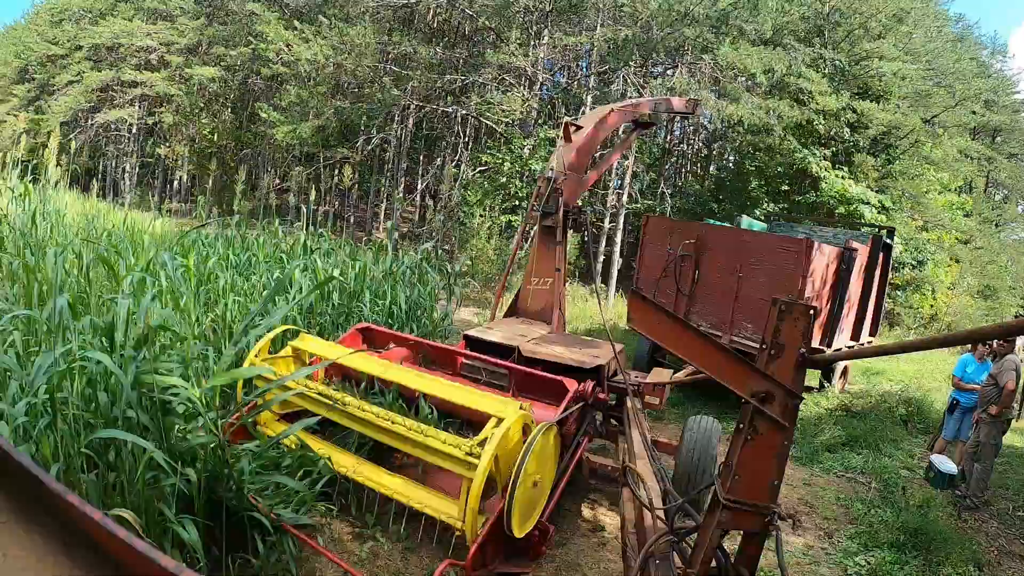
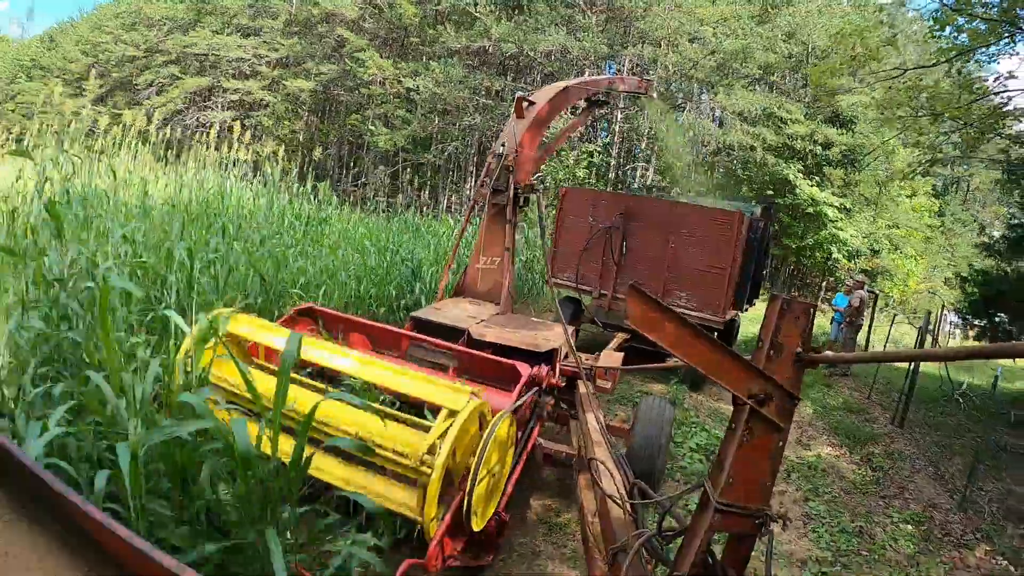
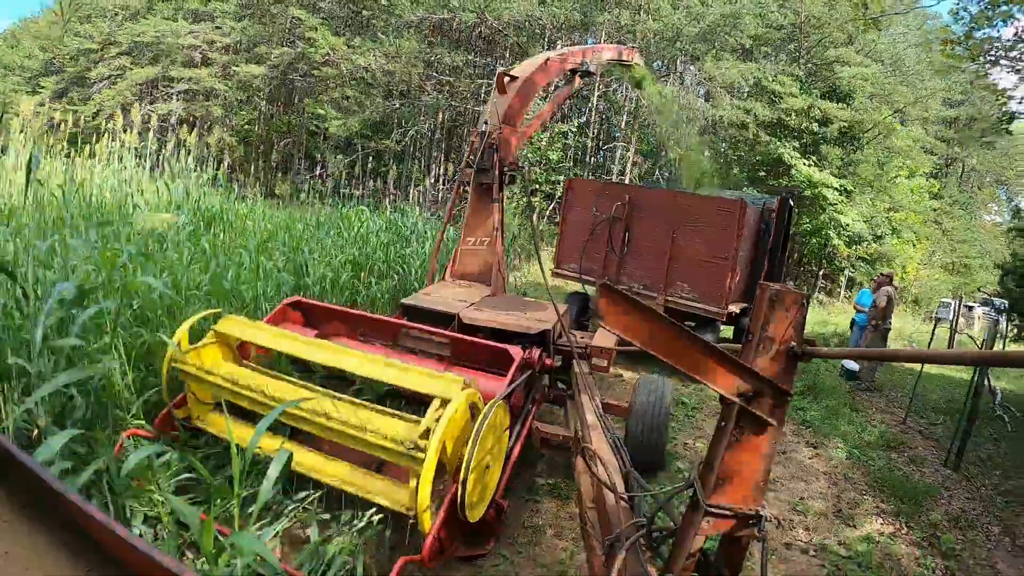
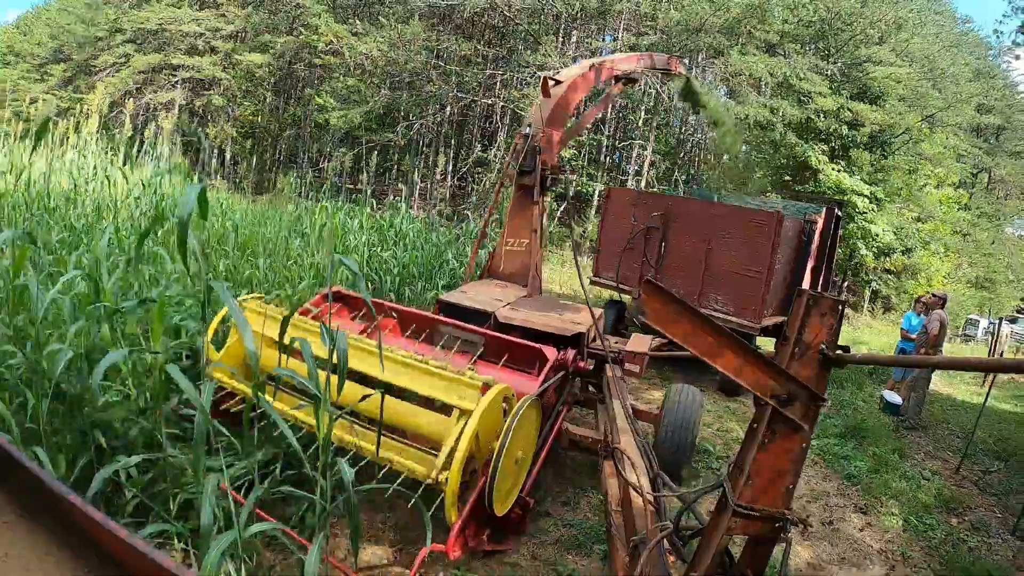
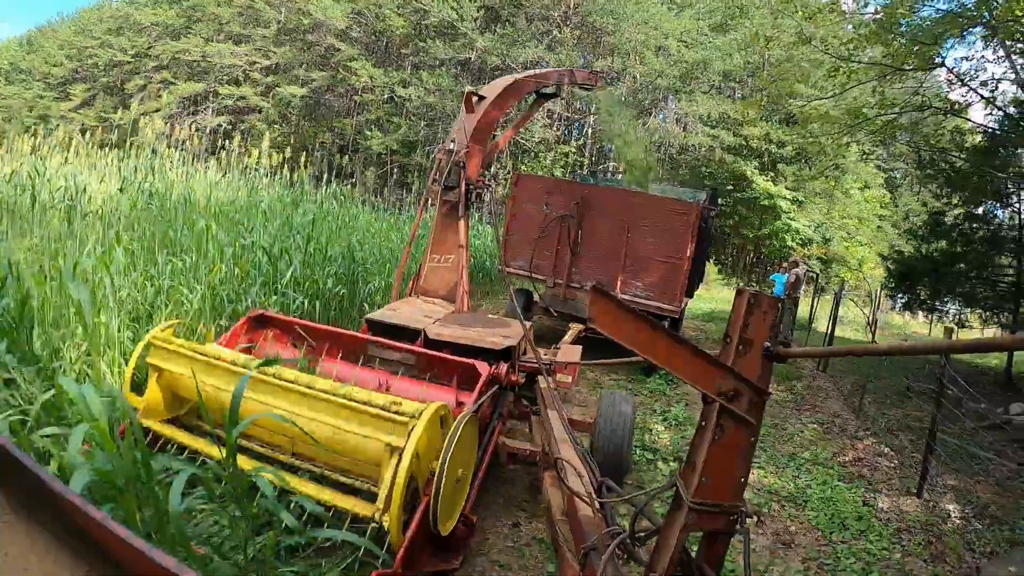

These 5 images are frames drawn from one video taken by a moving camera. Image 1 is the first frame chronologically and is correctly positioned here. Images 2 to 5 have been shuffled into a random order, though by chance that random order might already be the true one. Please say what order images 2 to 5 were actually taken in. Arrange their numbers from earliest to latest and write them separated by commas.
4, 3, 2, 5
